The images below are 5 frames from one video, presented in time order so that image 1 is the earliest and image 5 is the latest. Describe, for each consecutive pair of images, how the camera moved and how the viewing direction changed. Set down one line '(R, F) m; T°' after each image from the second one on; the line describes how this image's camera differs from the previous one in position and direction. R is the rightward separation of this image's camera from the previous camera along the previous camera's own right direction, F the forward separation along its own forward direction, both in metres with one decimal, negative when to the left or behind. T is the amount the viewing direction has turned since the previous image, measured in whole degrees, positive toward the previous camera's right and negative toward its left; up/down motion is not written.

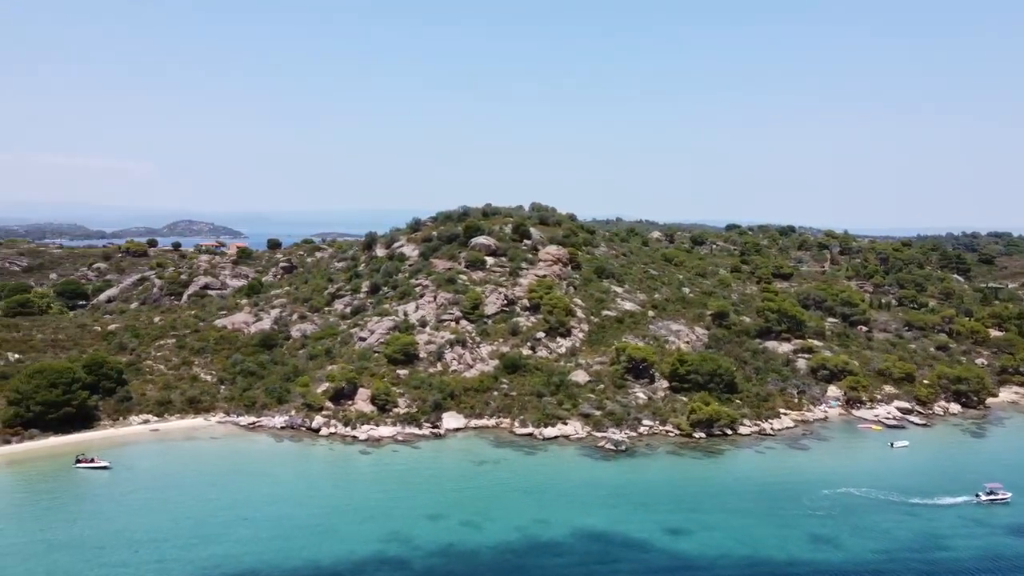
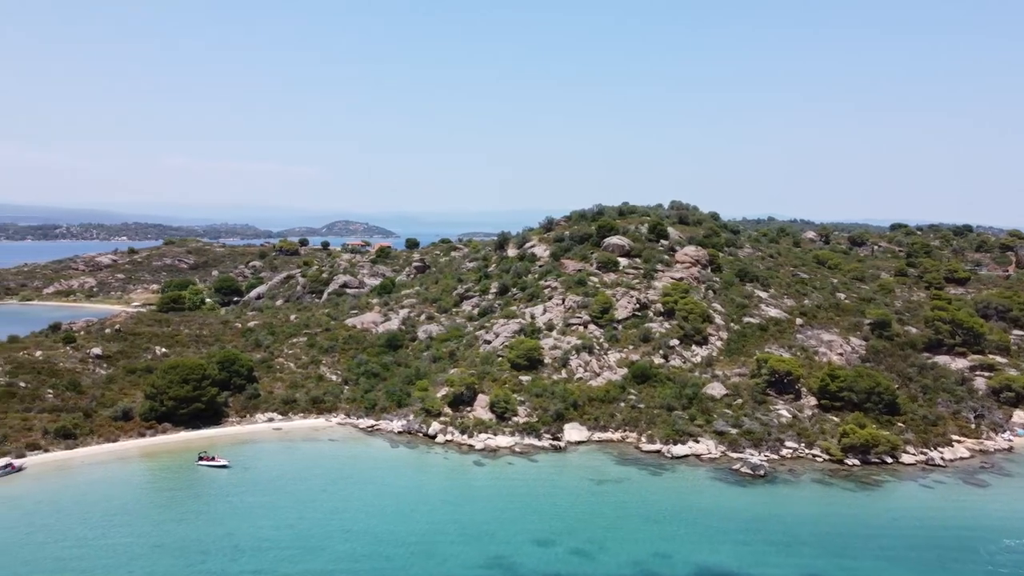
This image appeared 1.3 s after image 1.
(+0.8, +2.4) m; -10°
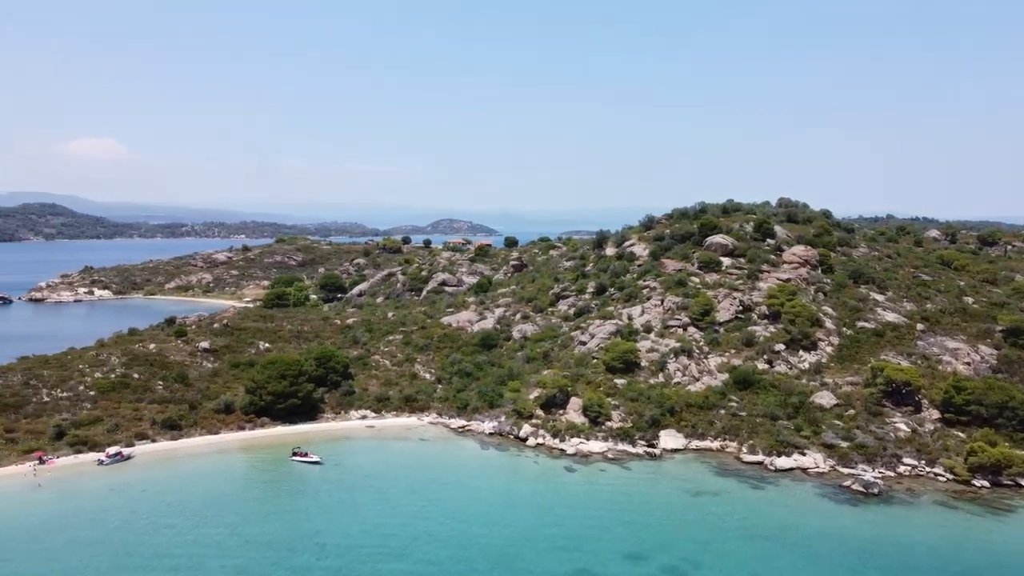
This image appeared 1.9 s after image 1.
(+0.3, +1.0) m; -7°
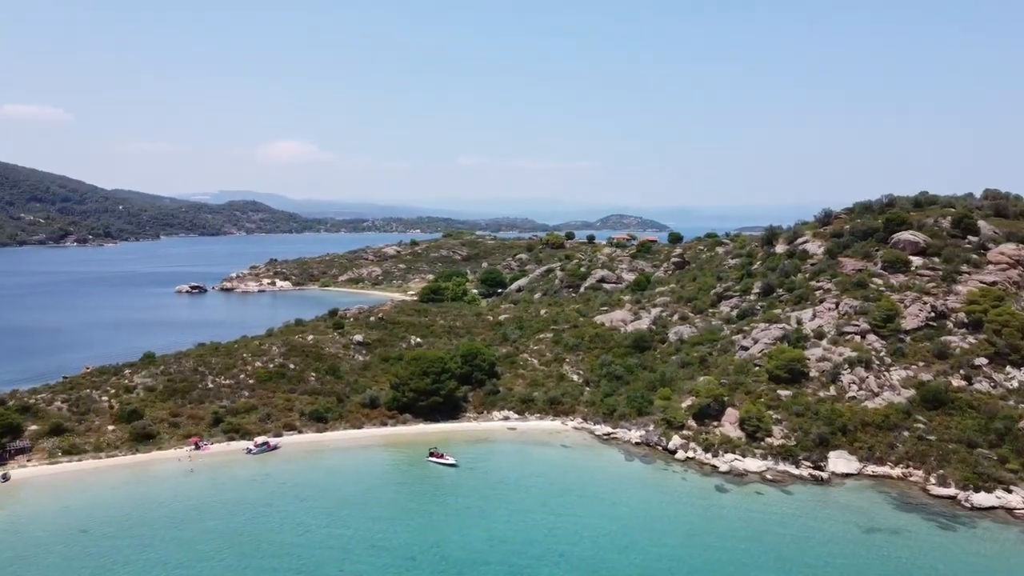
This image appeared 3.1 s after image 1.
(+0.8, +2.2) m; -12°
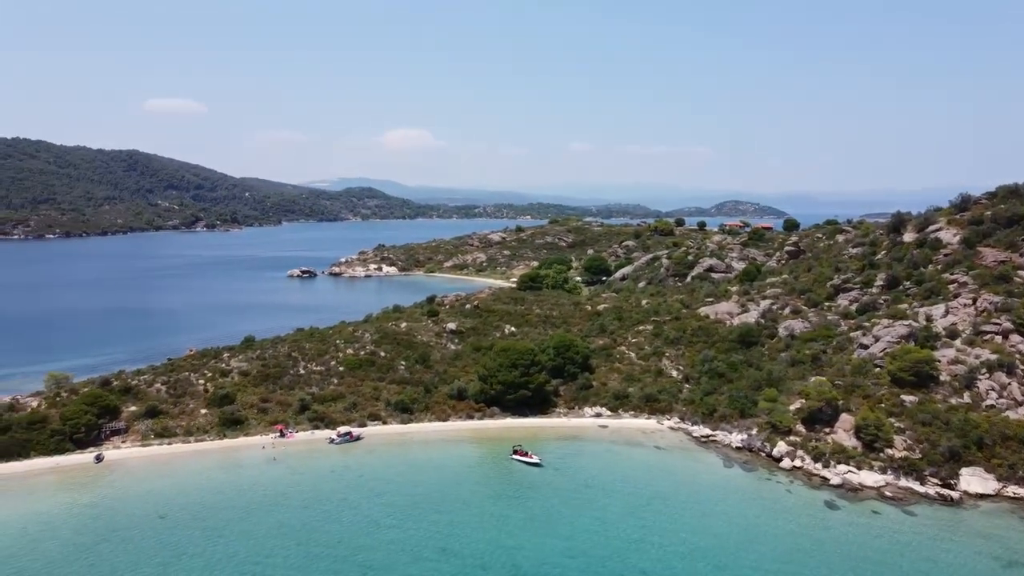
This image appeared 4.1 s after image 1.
(+0.8, +1.9) m; -8°
